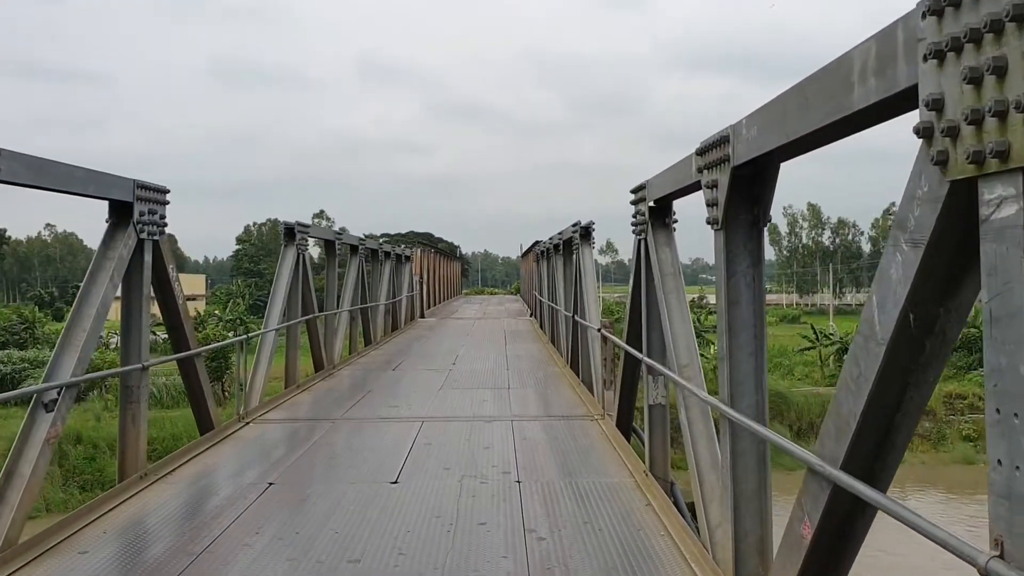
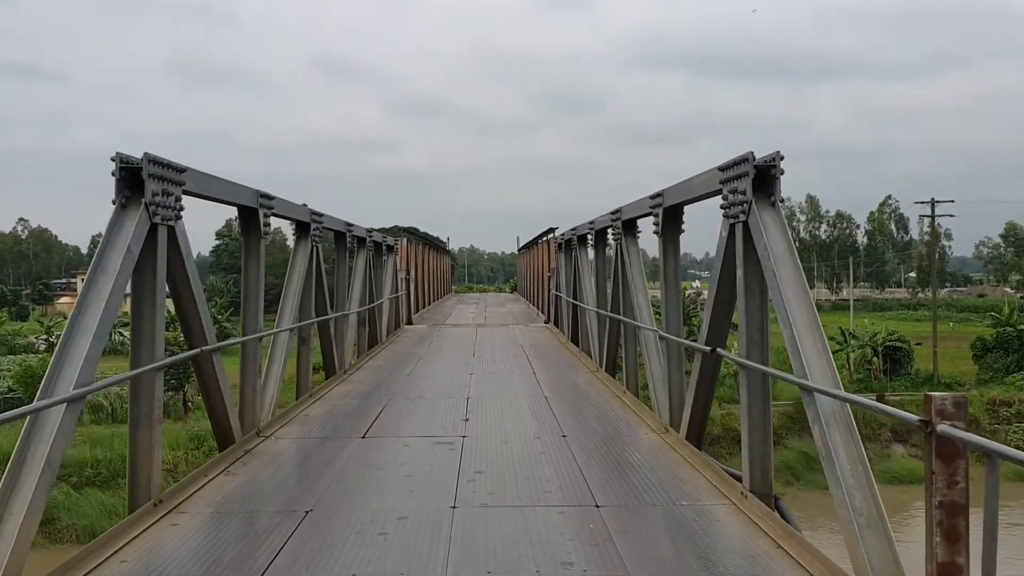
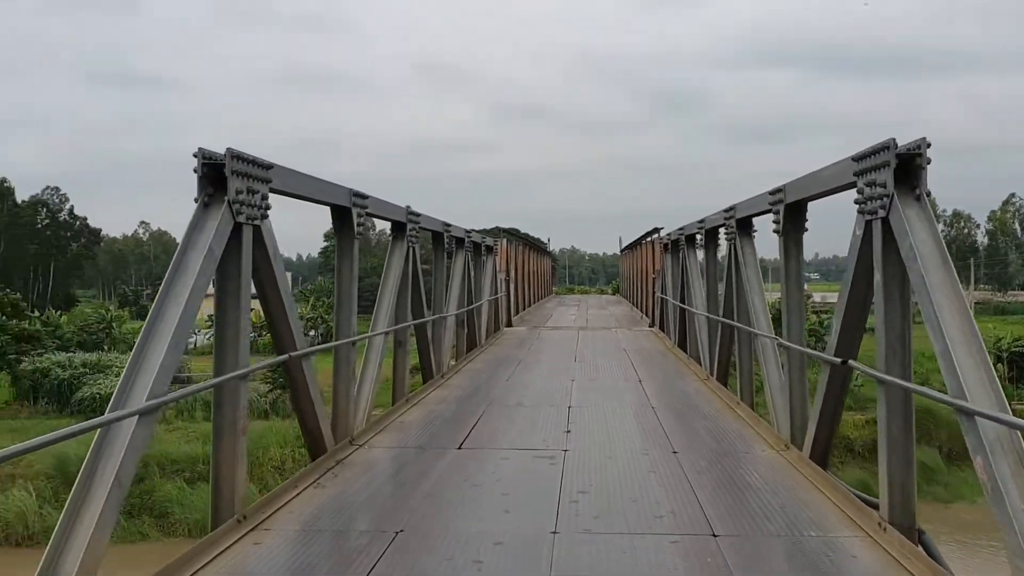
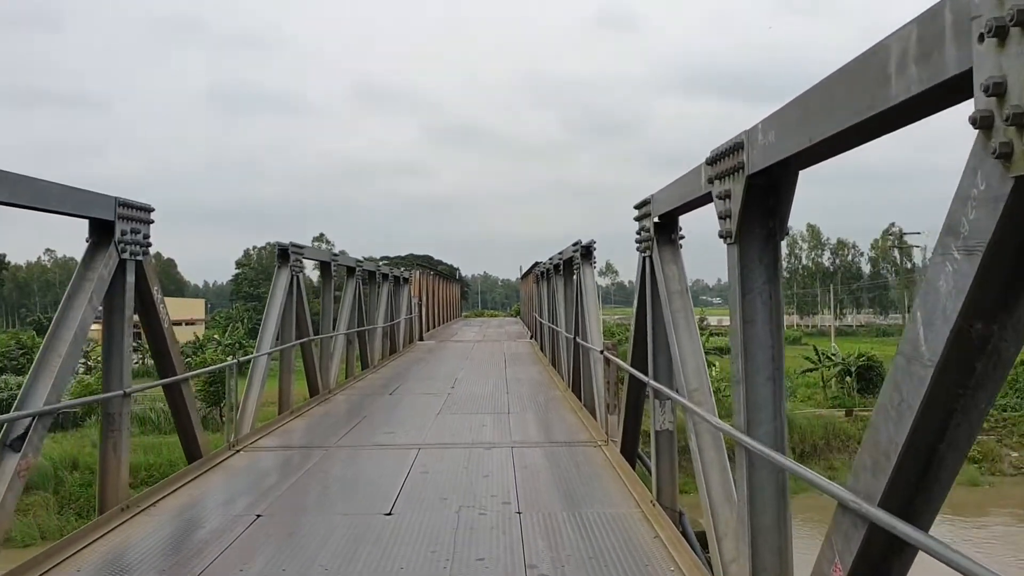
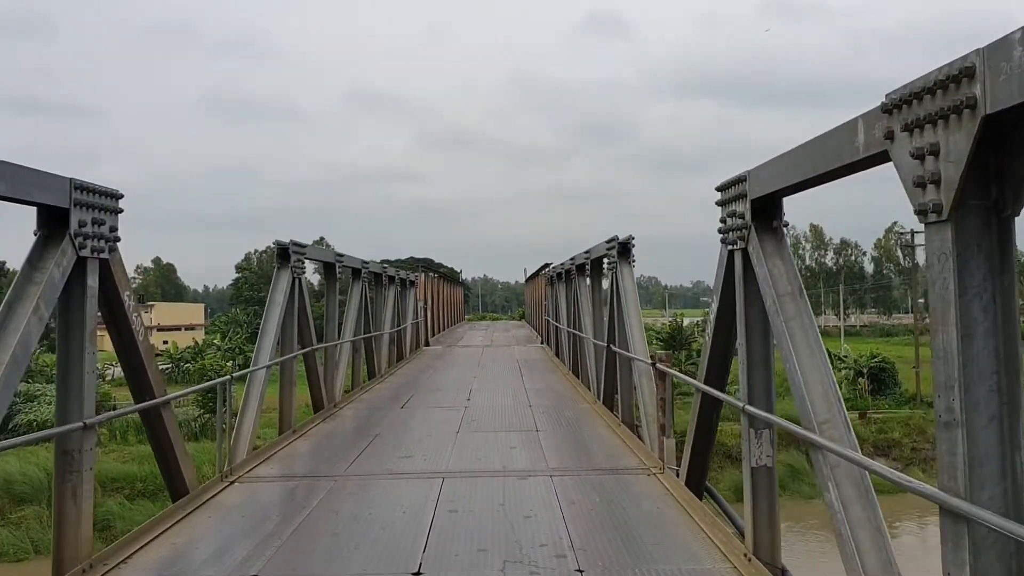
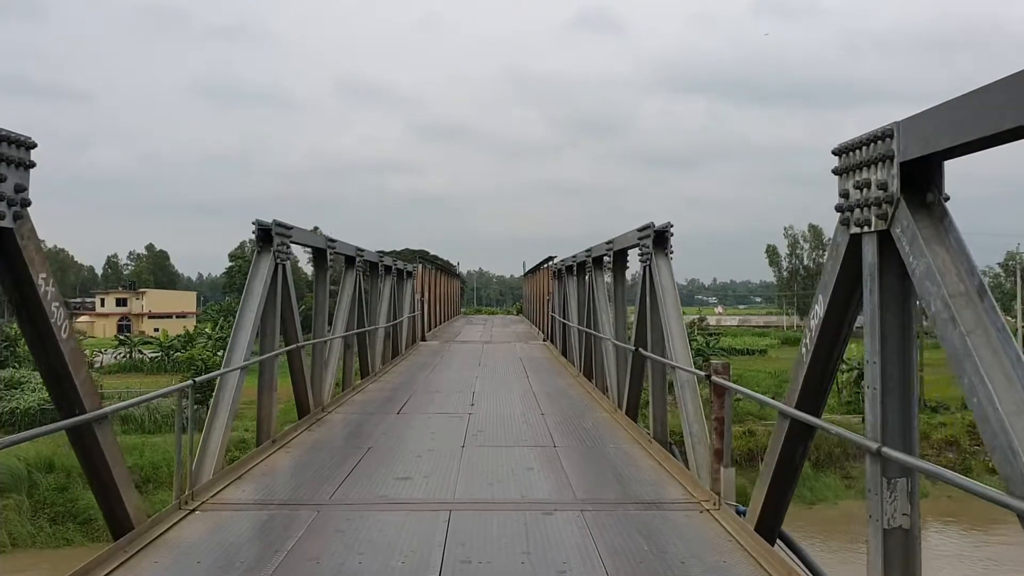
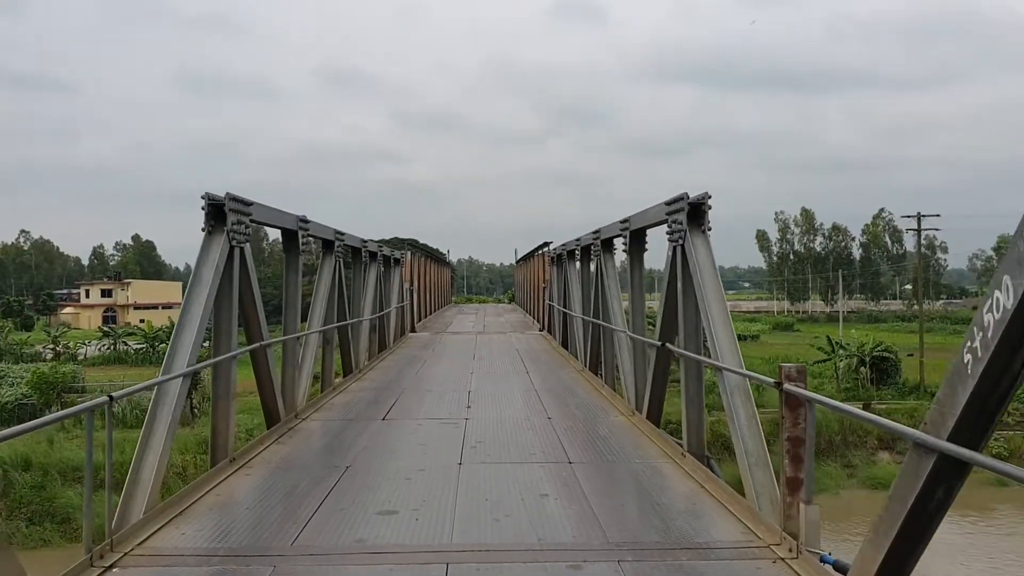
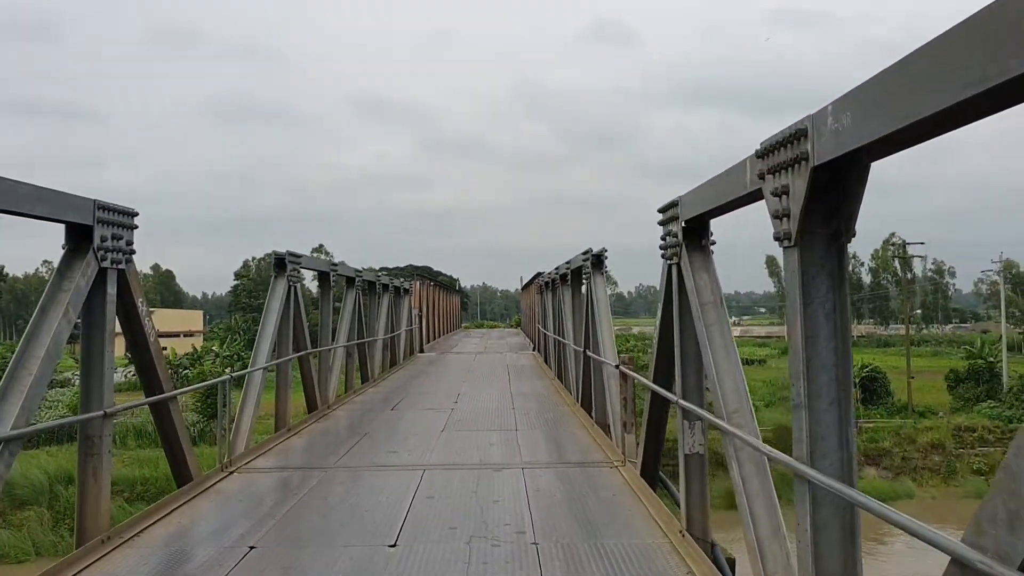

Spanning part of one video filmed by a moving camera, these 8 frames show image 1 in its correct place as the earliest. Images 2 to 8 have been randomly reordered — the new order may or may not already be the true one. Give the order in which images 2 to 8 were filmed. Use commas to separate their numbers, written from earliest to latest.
4, 8, 5, 6, 7, 2, 3
